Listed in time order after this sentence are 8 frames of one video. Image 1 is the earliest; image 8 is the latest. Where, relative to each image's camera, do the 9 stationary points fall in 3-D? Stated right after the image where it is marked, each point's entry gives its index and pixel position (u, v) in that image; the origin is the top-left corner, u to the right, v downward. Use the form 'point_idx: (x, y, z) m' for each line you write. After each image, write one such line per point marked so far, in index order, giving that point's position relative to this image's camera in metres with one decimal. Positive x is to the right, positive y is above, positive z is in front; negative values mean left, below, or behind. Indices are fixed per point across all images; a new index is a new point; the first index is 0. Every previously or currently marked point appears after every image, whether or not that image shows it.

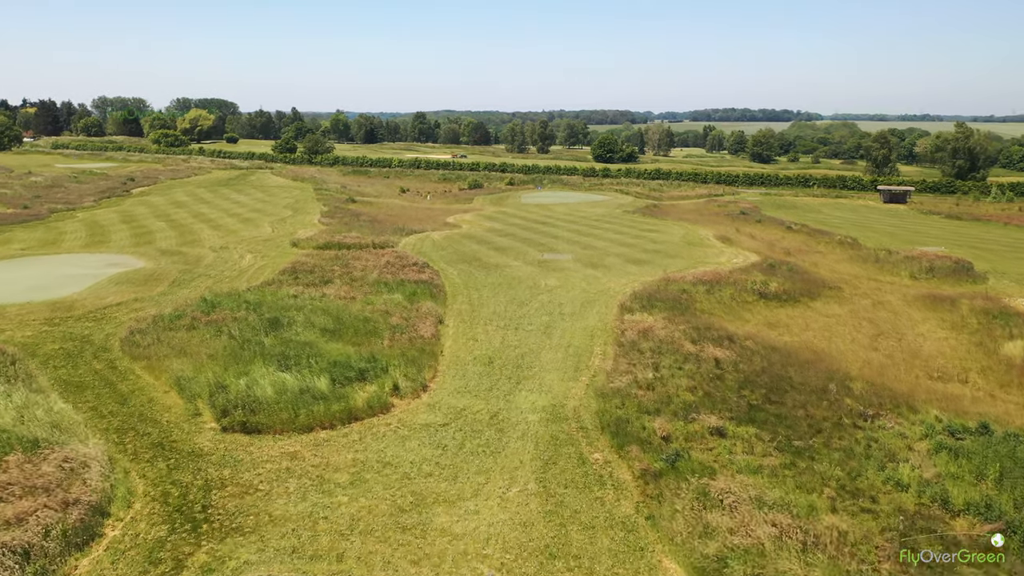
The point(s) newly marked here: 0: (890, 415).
0: (+7.7, -2.6, +15.1) m
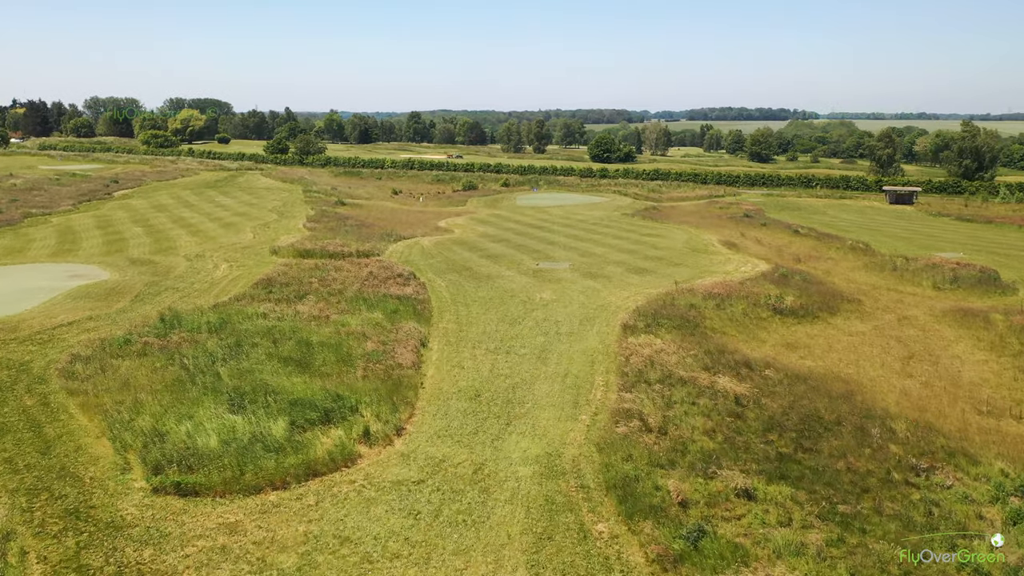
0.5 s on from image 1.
0: (+7.5, -3.1, +12.8) m
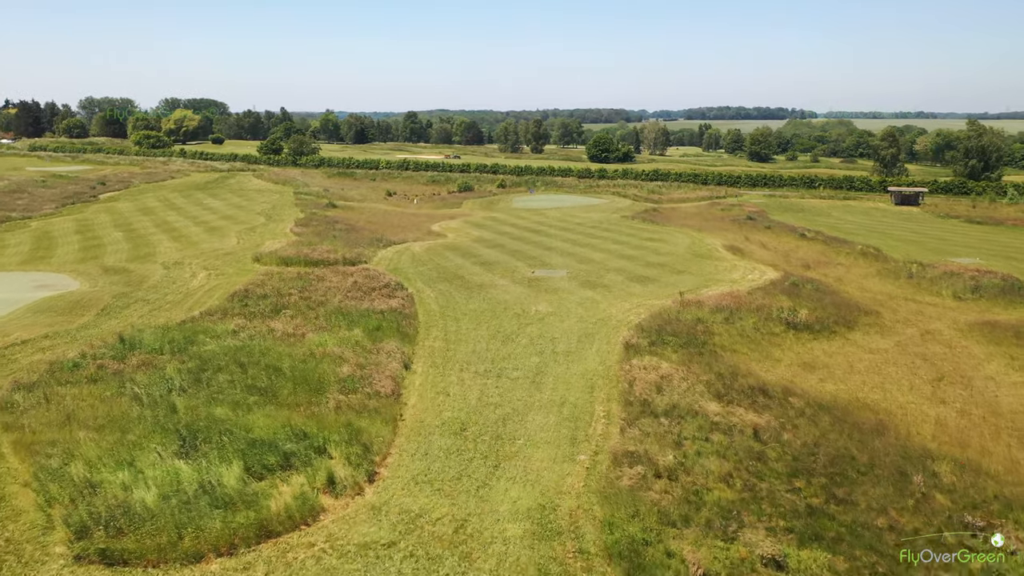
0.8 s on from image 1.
0: (+7.3, -3.5, +10.9) m
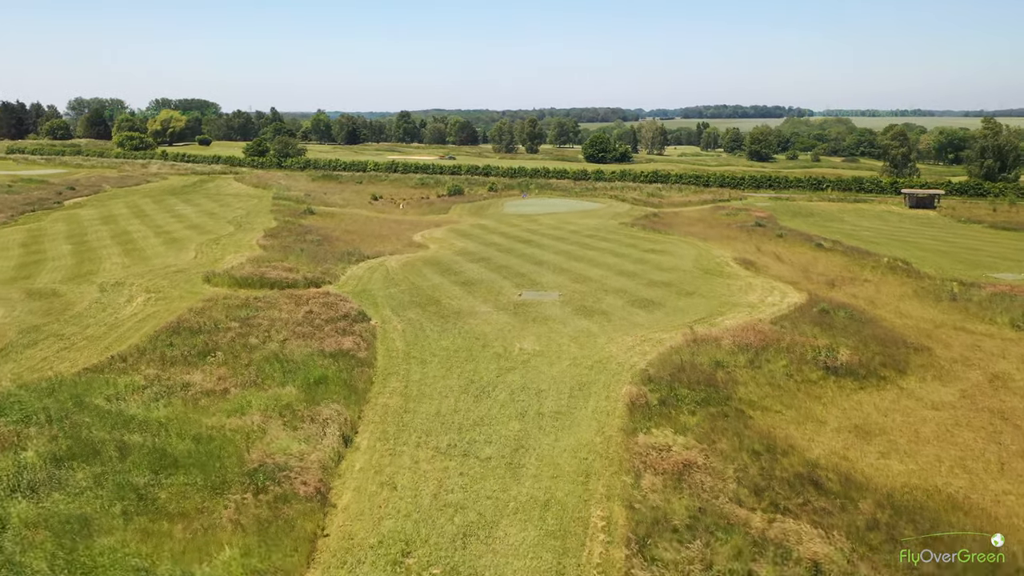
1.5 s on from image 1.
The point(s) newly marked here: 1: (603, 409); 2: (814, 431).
0: (+6.8, -4.5, +6.7) m
1: (+2.0, -2.6, +16.4) m
2: (+6.4, -3.0, +15.6) m
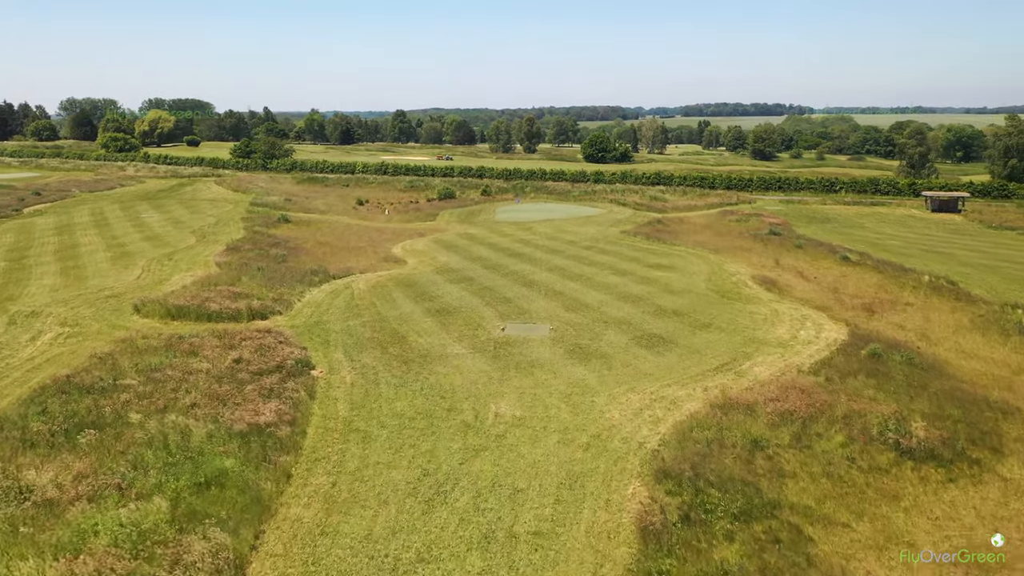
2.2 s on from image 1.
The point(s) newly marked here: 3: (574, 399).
0: (+6.2, -5.6, +2.0) m
1: (+1.4, -3.7, +11.7) m
2: (+5.8, -4.1, +10.9) m
3: (+1.5, -2.6, +17.6) m
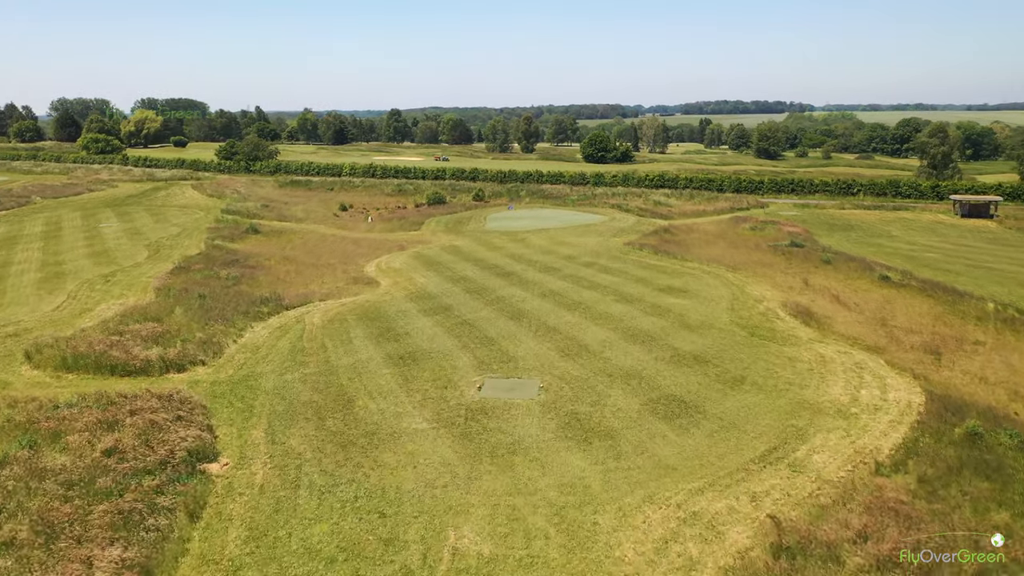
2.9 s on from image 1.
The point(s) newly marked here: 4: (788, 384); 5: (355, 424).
0: (+5.7, -6.8, -3.2) m
1: (+0.9, -4.9, +6.5) m
2: (+5.3, -5.3, +5.7) m
3: (+1.0, -3.8, +12.4) m
4: (+7.1, -2.4, +19.1) m
5: (-3.5, -3.1, +16.8) m
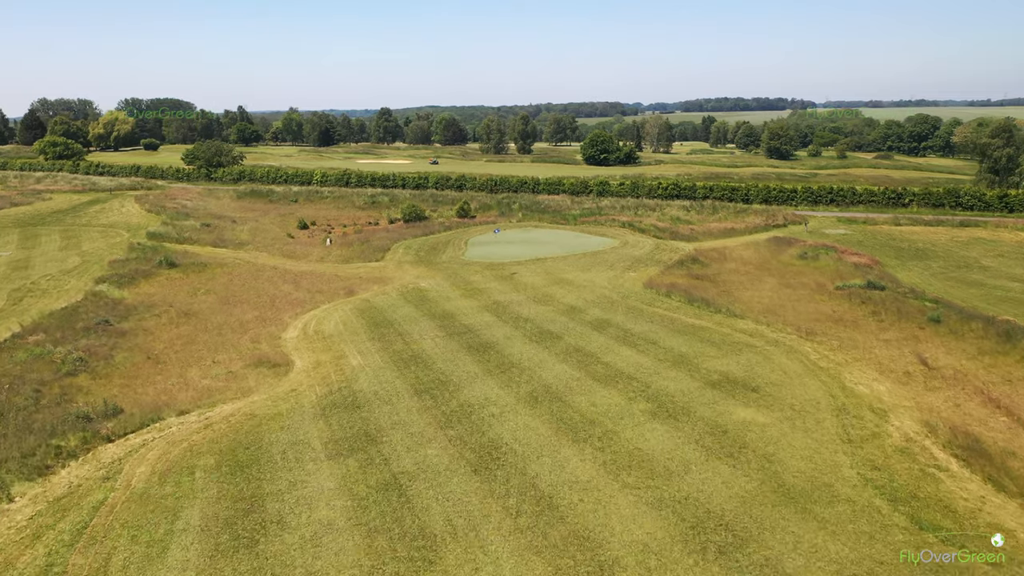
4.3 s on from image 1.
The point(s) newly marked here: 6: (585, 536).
0: (+5.0, -9.5, -14.3) m
1: (+0.2, -7.6, -4.7) m
2: (+4.6, -8.0, -5.4) m
3: (+0.3, -6.5, +1.3) m
4: (+6.4, -5.0, +8.0) m
5: (-4.2, -5.8, +5.7) m
6: (+1.2, -4.2, +12.8) m
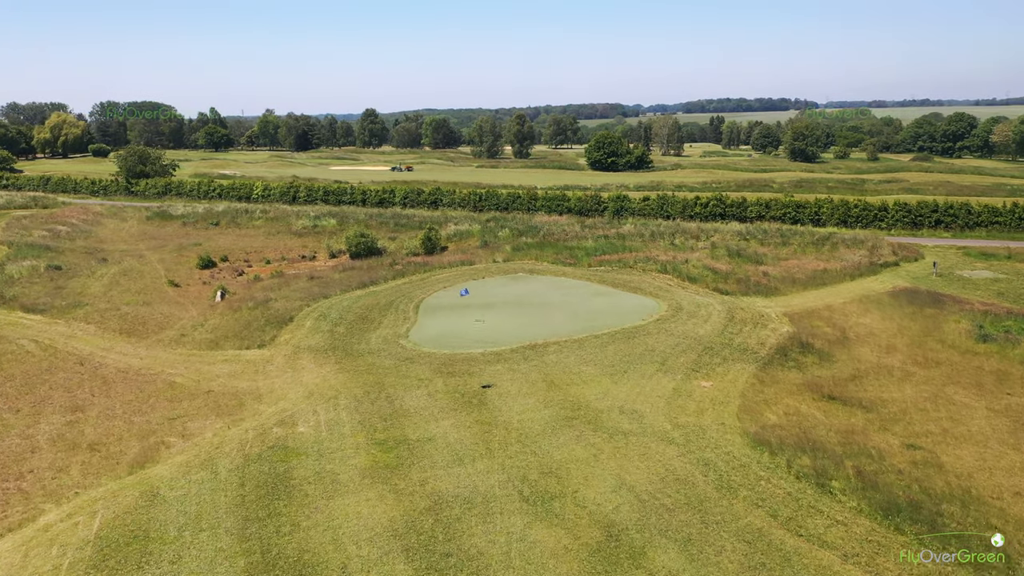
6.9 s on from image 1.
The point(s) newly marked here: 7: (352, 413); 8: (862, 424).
0: (+4.3, -12.8, -32.1) m
1: (-0.5, -11.0, -22.4) m
2: (+3.9, -11.3, -23.1) m
3: (-0.4, -9.9, -16.4) m
4: (+5.7, -8.4, -9.8) m
5: (-5.0, -9.2, -12.0) m
6: (+0.5, -7.6, -4.9) m
7: (-4.2, -3.3, +18.4) m
8: (+8.6, -3.2, +17.8) m
